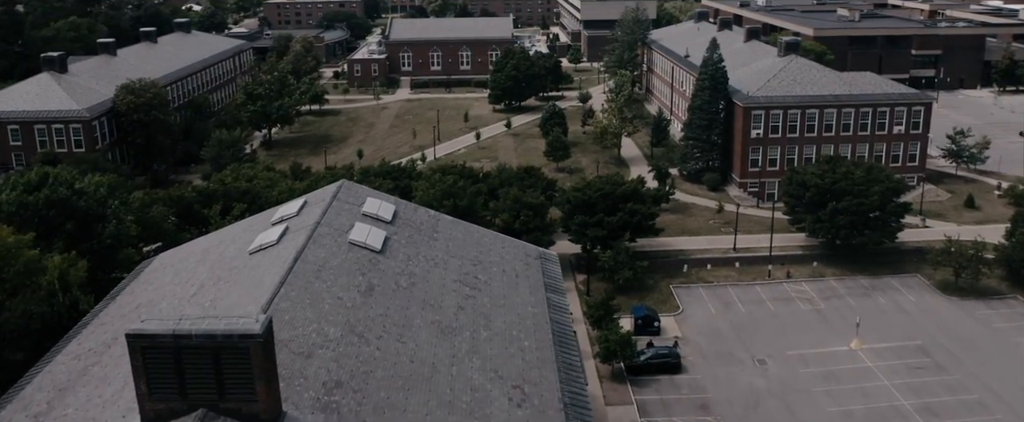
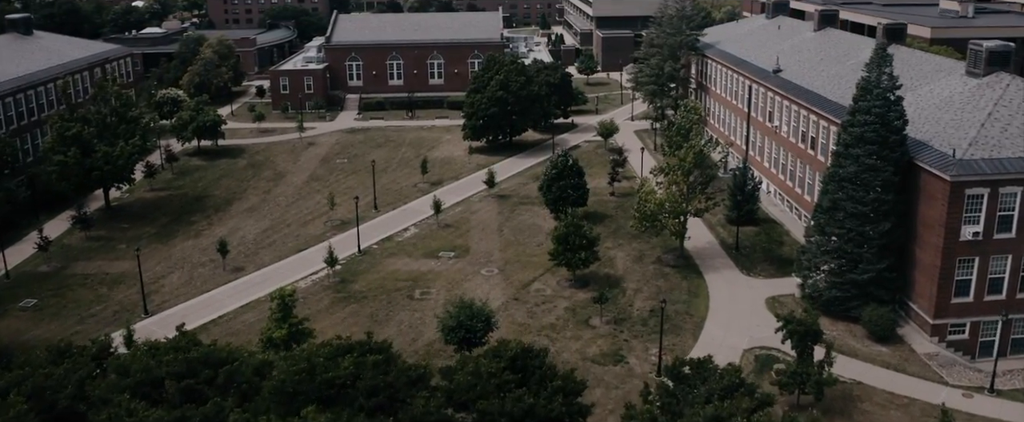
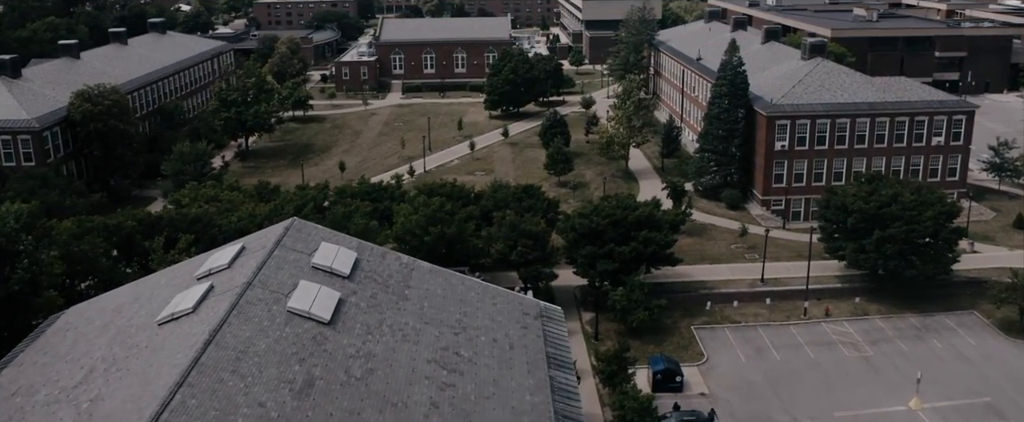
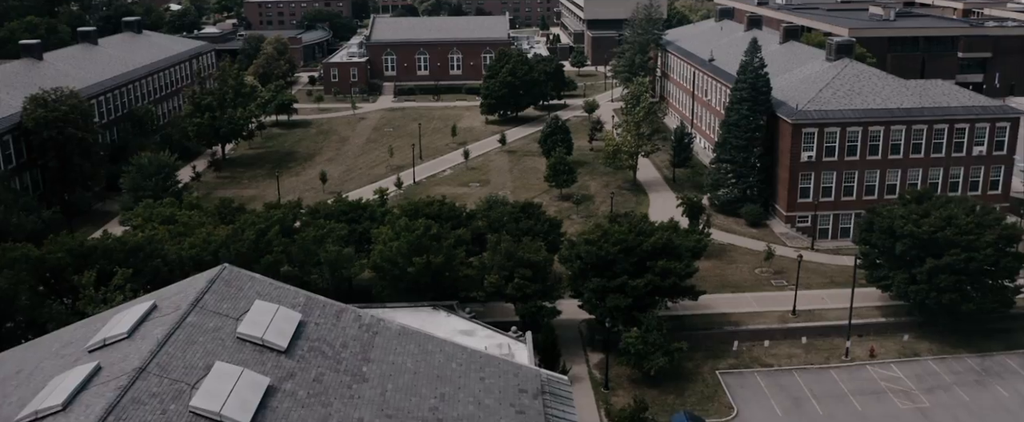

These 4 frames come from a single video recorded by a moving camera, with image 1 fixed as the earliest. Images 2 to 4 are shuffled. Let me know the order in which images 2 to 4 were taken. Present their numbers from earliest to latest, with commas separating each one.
3, 4, 2
